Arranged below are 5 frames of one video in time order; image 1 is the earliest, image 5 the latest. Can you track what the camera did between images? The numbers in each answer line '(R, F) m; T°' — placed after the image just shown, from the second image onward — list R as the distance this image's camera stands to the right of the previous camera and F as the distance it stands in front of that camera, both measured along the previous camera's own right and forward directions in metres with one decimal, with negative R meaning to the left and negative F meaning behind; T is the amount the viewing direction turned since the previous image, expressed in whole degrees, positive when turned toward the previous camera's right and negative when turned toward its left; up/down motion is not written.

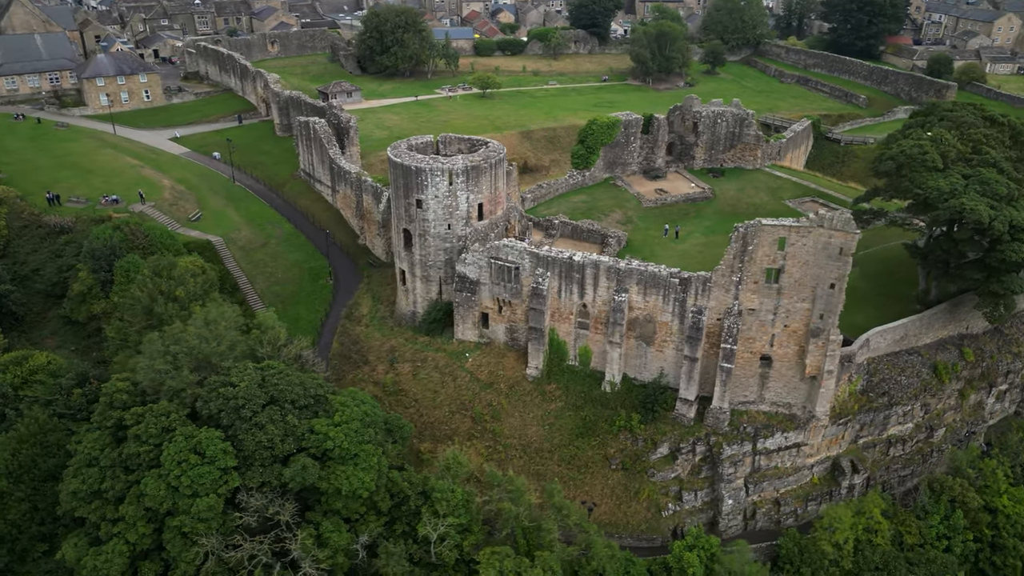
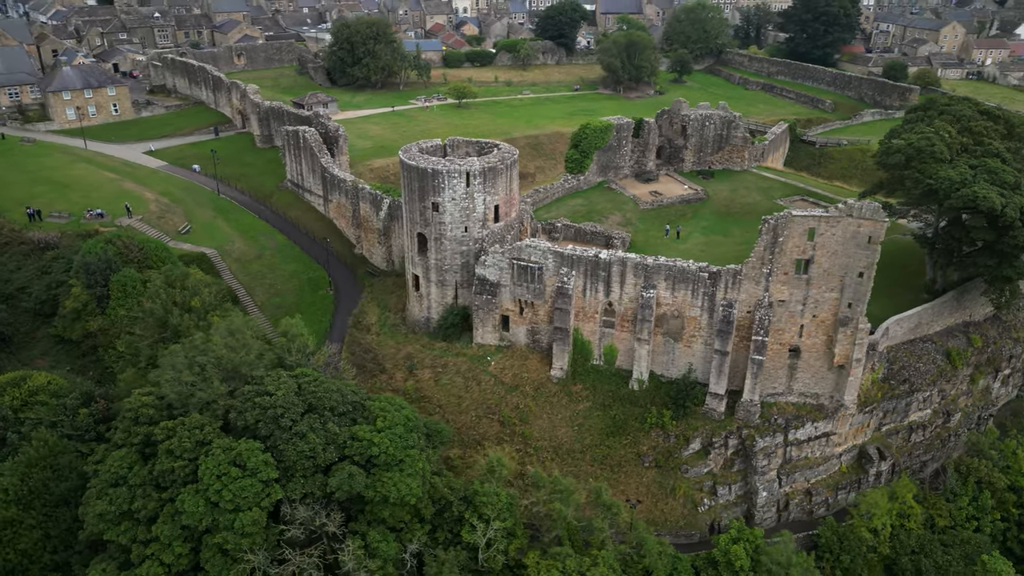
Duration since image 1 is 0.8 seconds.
(-3.3, +0.5) m; +4°
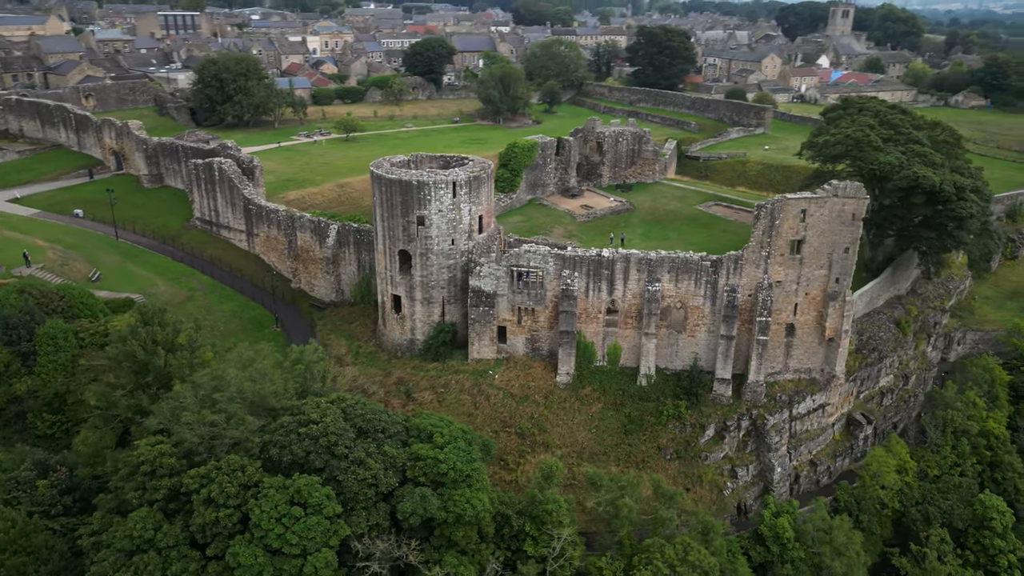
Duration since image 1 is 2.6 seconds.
(-7.3, +1.6) m; +13°
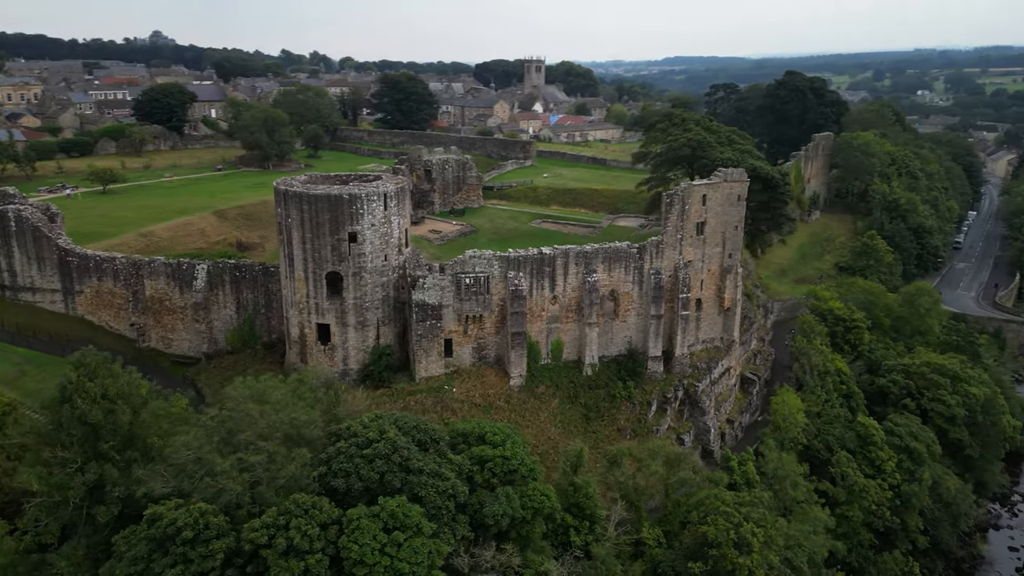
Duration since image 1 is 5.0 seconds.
(-10.3, +2.3) m; +22°
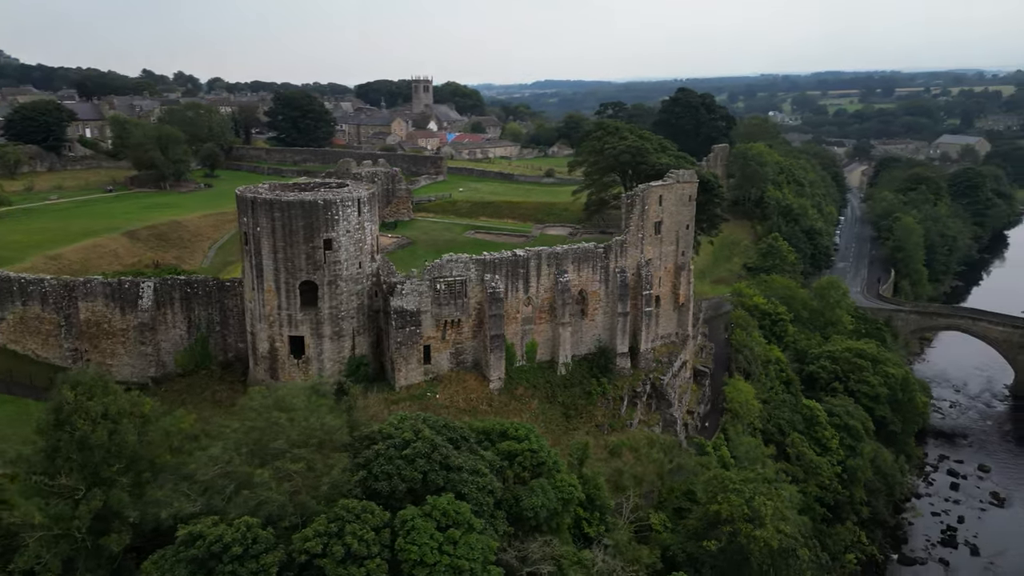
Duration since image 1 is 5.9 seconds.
(-4.2, +0.2) m; +9°
